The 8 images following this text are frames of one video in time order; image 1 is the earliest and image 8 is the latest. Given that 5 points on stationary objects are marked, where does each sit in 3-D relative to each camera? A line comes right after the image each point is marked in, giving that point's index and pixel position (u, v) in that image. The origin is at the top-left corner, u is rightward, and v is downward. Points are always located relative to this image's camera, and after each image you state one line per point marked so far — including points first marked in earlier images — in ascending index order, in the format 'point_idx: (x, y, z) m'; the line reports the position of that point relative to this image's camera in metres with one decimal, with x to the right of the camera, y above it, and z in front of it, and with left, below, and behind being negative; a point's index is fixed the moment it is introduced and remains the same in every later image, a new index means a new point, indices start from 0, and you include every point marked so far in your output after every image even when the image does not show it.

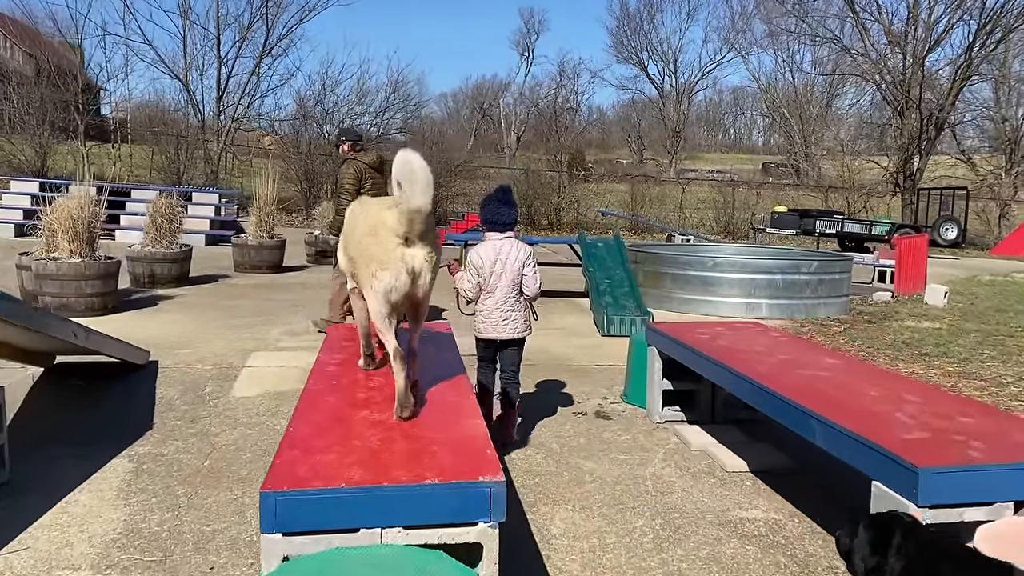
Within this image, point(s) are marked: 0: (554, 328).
0: (+0.3, -0.3, +7.3) m
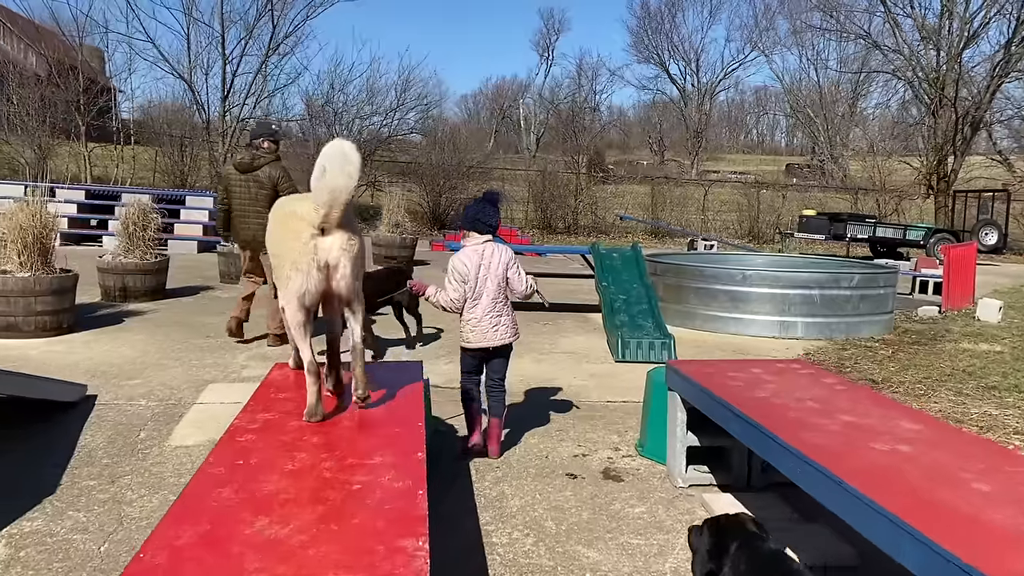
0: (+0.4, -0.5, +6.5) m
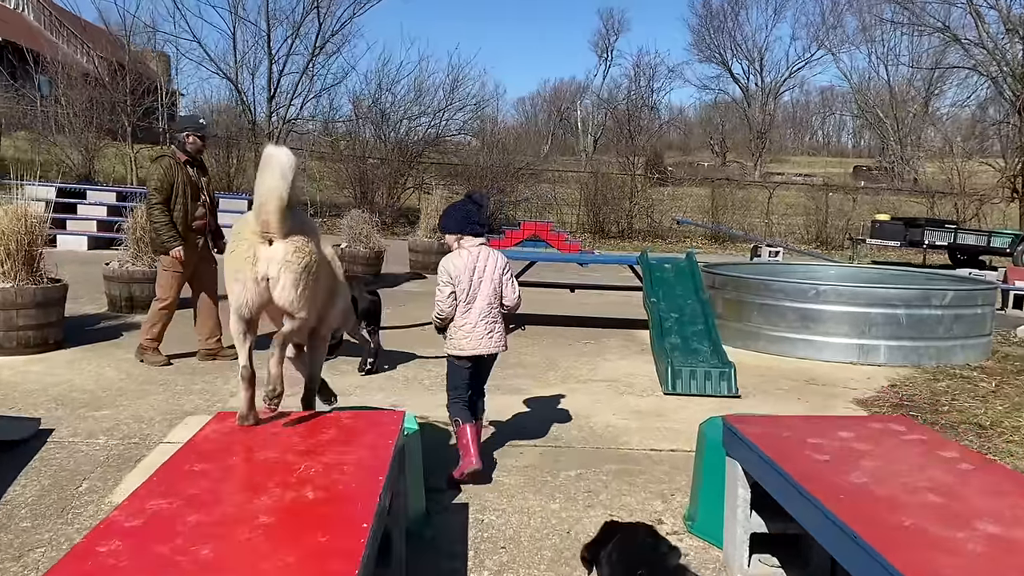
0: (+0.6, -0.6, +5.6) m
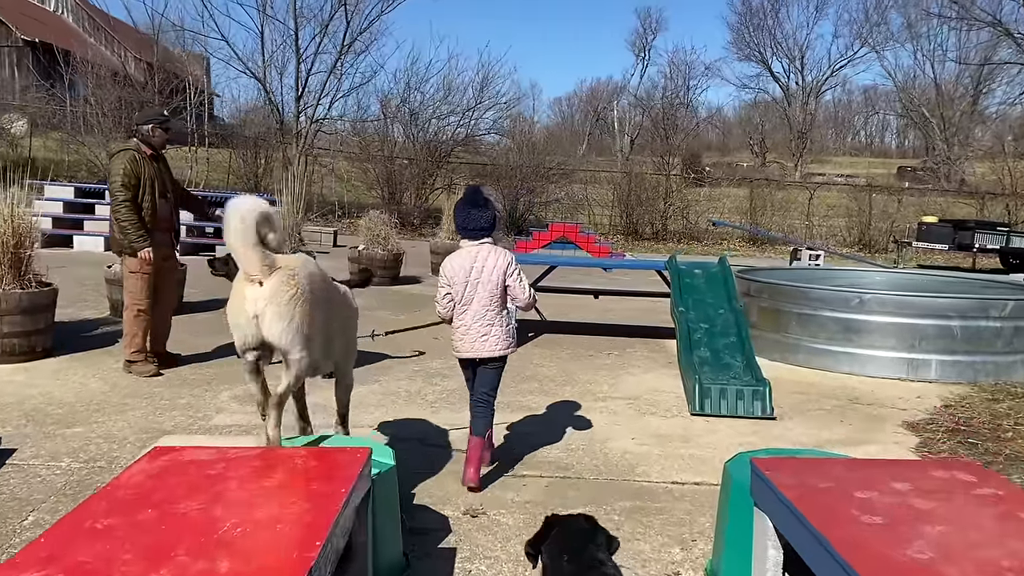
0: (+0.6, -0.6, +5.1) m
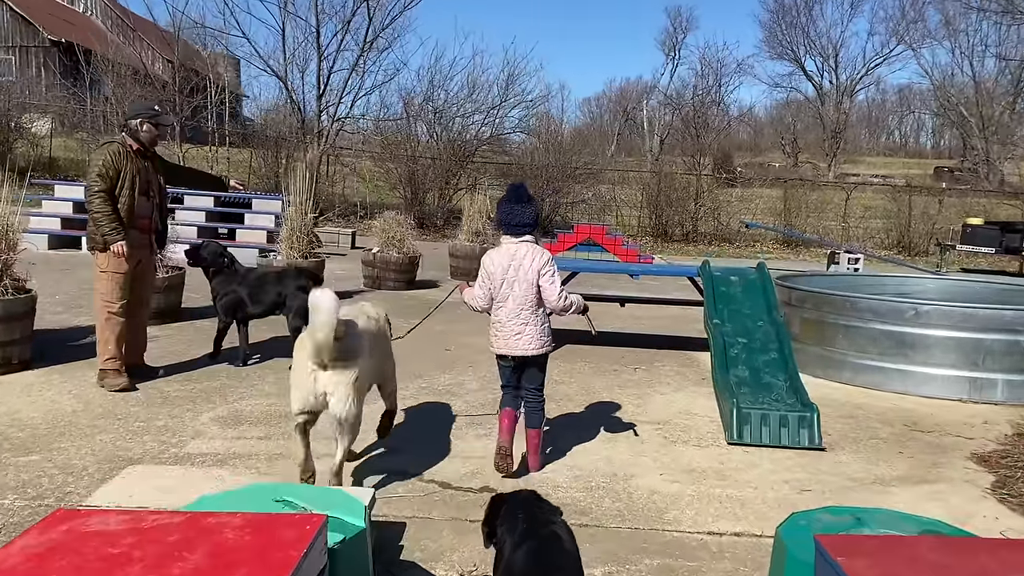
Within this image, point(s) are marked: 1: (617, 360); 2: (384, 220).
0: (+0.7, -0.7, +4.6) m
1: (+0.8, -0.5, +6.2) m
2: (-1.4, +0.8, +9.7) m
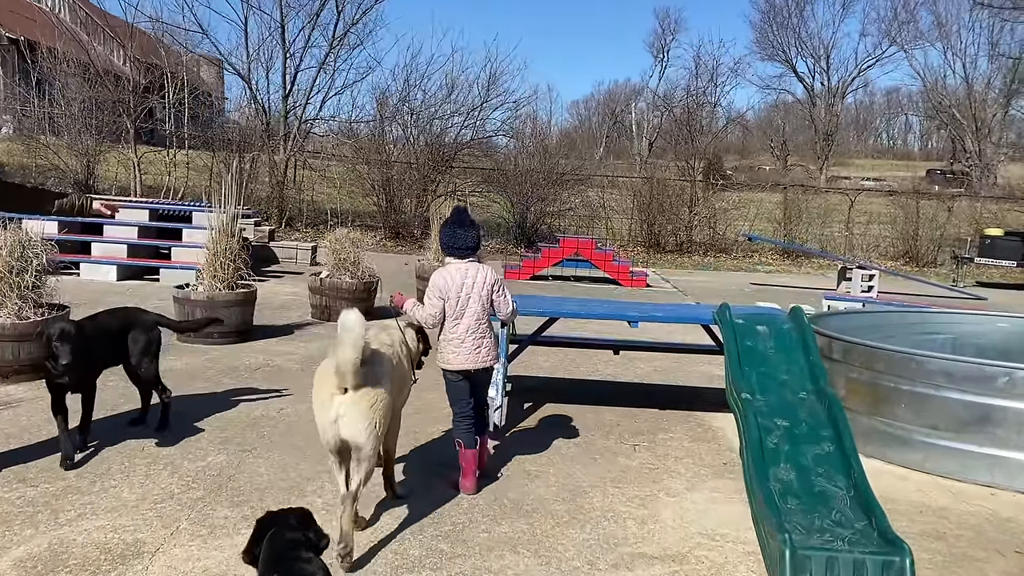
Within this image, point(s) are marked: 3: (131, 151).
0: (+0.5, -1.0, +3.2) m
1: (+0.5, -0.8, +4.8) m
2: (-1.7, +0.5, +8.3) m
3: (-7.8, +2.8, +17.5) m
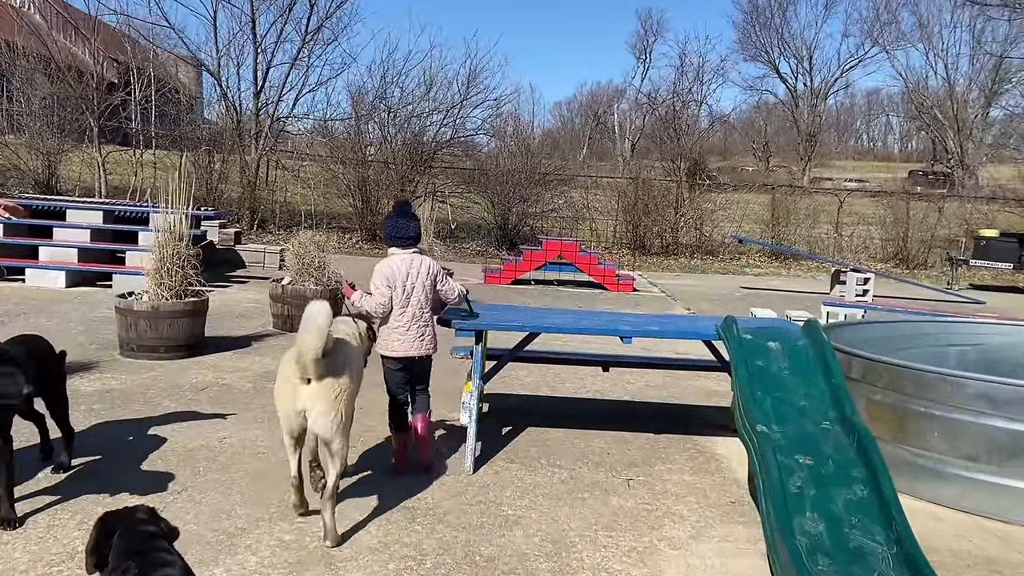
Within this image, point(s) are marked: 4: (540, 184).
0: (+0.4, -1.0, +2.6) m
1: (+0.4, -0.9, +4.2) m
2: (-1.9, +0.4, +7.7) m
3: (-8.1, +2.7, +16.7) m
4: (+0.5, +2.1, +16.9) m
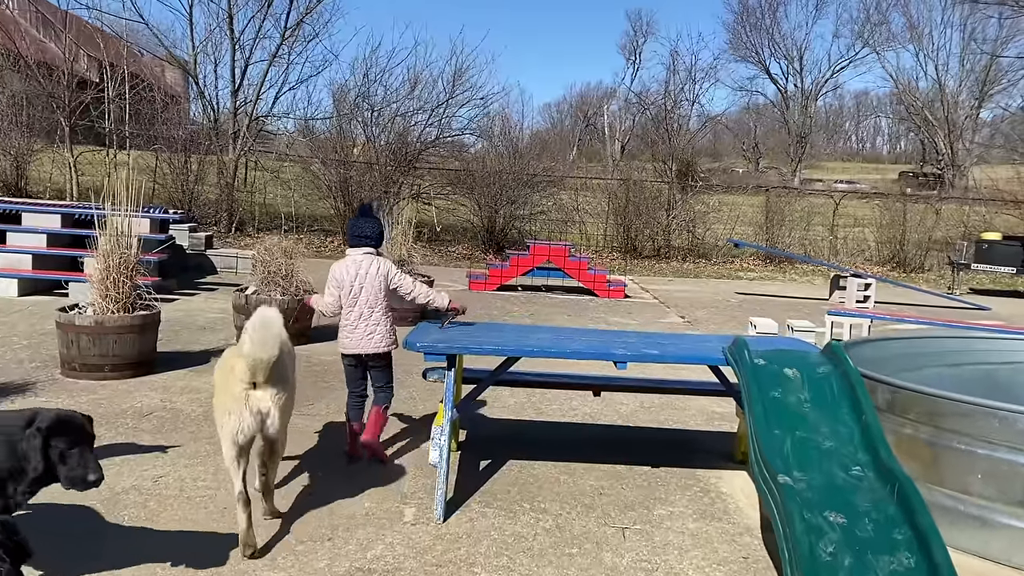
0: (+0.4, -1.1, +2.0) m
1: (+0.3, -0.9, +3.7) m
2: (-2.0, +0.3, +7.1) m
3: (-8.4, +2.6, +16.1) m
4: (+0.3, +2.0, +16.4) m
